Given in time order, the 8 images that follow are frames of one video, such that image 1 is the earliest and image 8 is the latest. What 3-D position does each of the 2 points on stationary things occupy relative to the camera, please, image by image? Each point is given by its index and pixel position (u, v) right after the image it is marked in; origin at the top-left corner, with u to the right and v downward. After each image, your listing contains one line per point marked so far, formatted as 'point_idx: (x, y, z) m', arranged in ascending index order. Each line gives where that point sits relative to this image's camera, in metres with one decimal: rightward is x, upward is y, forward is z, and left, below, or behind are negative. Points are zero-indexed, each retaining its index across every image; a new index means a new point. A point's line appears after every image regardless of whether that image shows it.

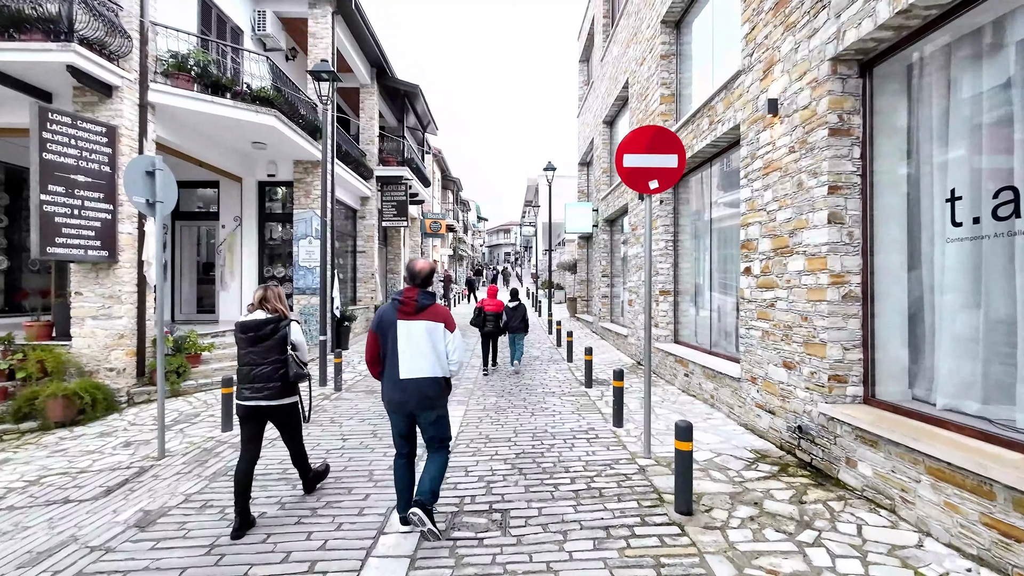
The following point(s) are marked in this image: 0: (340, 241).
0: (-5.2, +1.4, +14.8) m
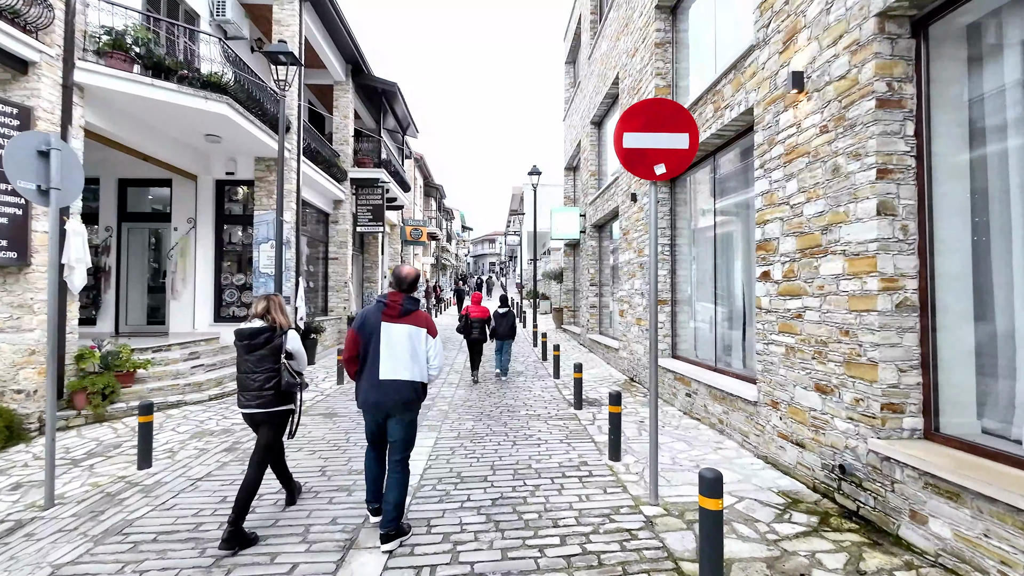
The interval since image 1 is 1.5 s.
0: (-5.7, +1.2, +13.7) m
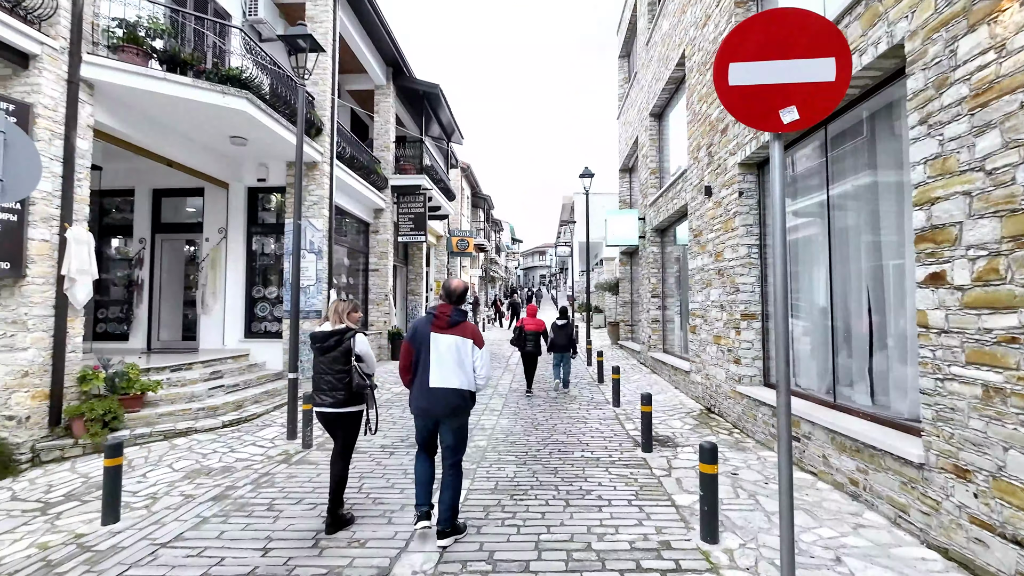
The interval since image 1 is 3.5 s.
0: (-4.4, +0.8, +13.1) m
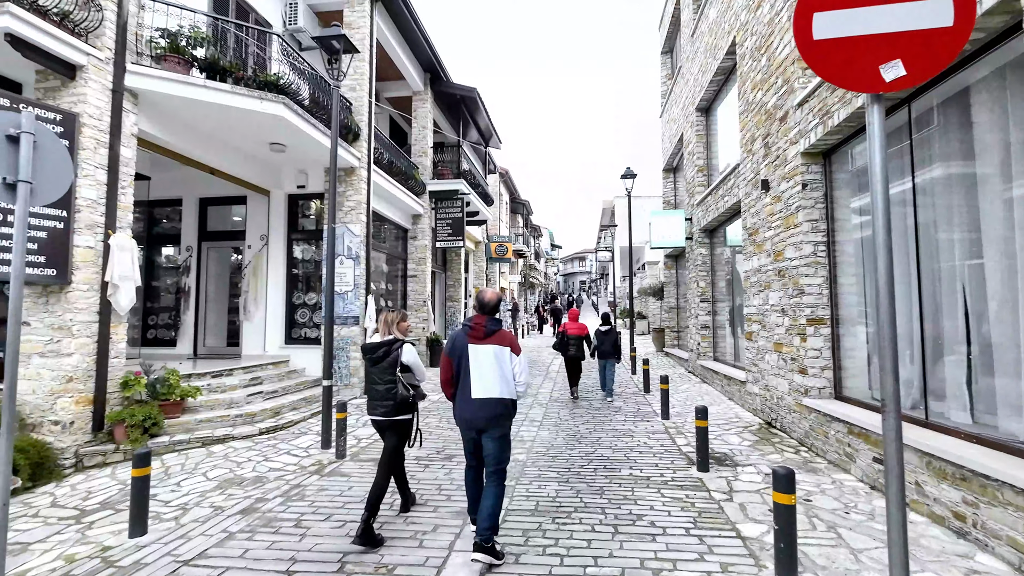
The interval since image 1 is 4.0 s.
0: (-3.3, +0.6, +13.0) m
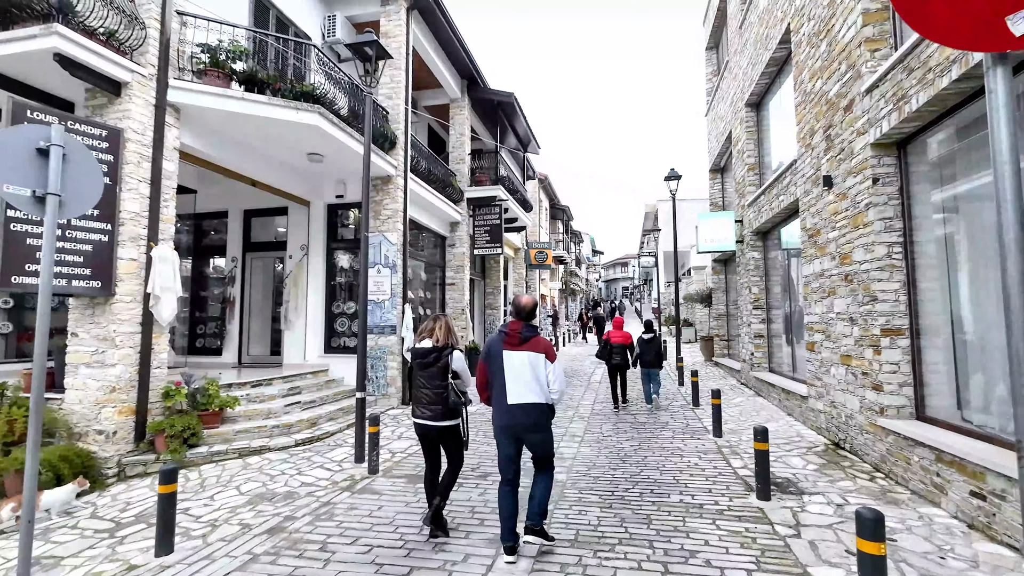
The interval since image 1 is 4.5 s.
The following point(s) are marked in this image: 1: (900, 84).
0: (-2.3, +0.4, +12.9) m
1: (+3.8, +2.0, +4.9) m
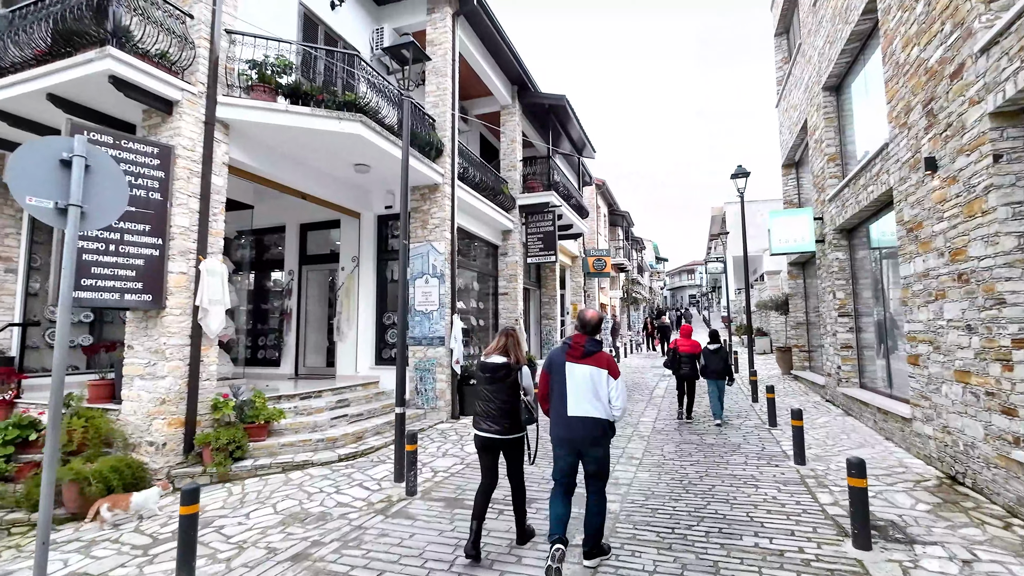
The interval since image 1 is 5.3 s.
0: (-0.9, +0.2, +12.7) m
1: (+4.2, +2.0, +3.9) m
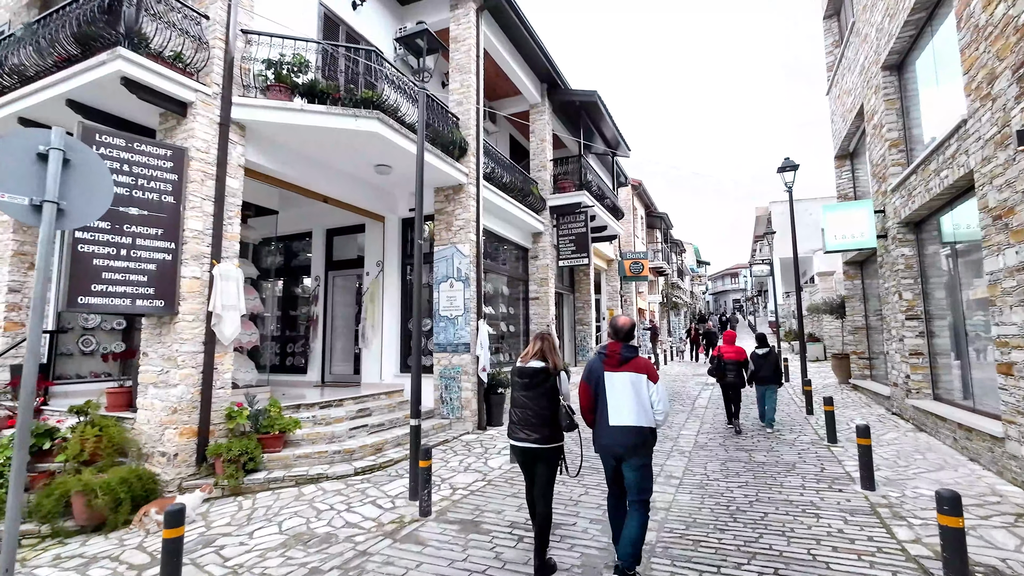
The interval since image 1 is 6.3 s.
0: (-0.1, 0.0, +12.3) m
1: (+4.2, +2.1, +3.2) m
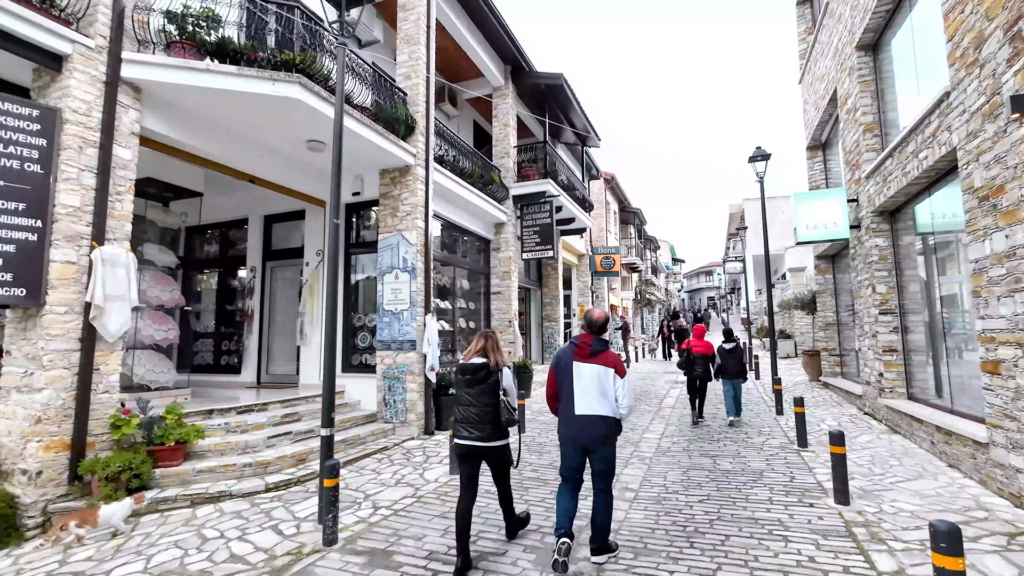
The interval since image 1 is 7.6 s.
0: (-1.1, +0.2, +11.5) m
1: (+3.6, +2.2, +2.6) m
